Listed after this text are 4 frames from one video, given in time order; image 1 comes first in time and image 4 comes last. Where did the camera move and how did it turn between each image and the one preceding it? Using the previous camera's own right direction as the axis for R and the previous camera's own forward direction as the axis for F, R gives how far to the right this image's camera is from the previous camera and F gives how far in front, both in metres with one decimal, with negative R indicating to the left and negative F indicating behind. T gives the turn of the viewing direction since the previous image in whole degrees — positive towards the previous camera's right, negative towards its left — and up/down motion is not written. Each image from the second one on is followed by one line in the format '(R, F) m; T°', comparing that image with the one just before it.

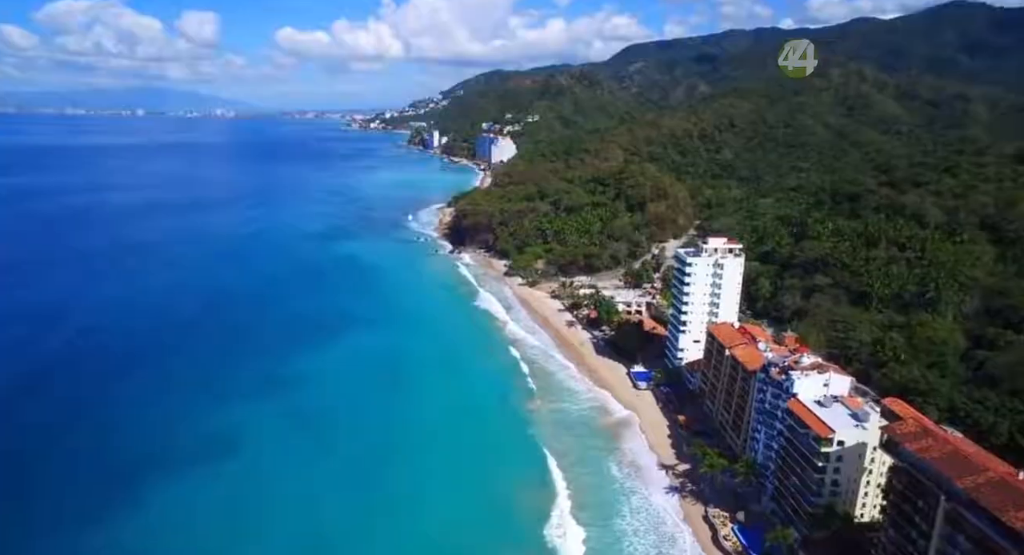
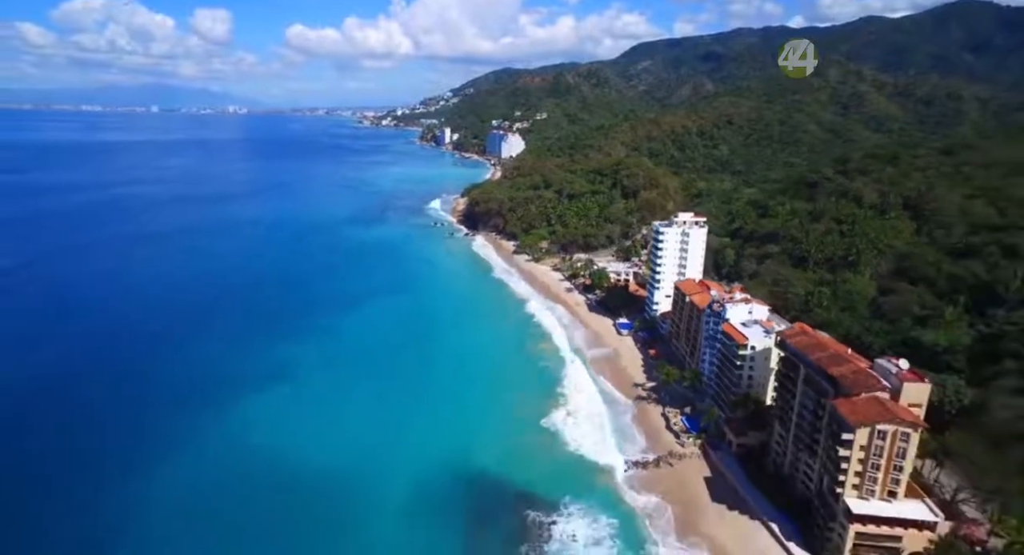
(0.0, -9.6) m; -1°
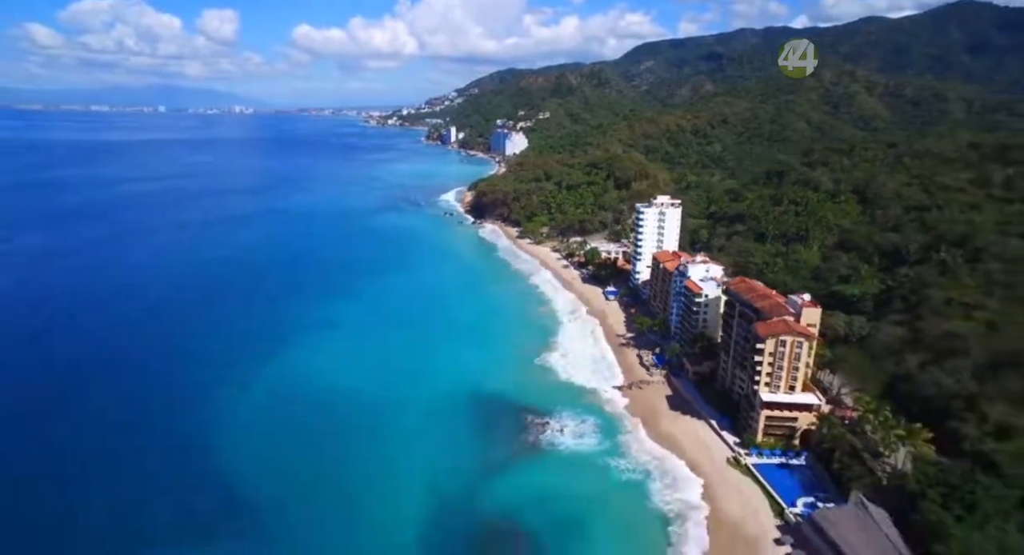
(0.0, -8.6) m; 0°
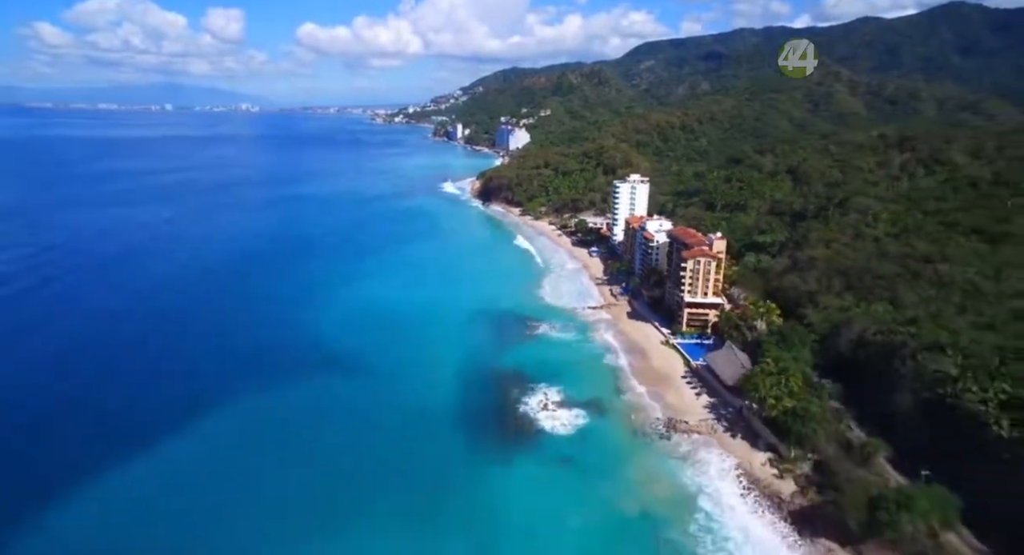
(0.0, -14.9) m; 0°
